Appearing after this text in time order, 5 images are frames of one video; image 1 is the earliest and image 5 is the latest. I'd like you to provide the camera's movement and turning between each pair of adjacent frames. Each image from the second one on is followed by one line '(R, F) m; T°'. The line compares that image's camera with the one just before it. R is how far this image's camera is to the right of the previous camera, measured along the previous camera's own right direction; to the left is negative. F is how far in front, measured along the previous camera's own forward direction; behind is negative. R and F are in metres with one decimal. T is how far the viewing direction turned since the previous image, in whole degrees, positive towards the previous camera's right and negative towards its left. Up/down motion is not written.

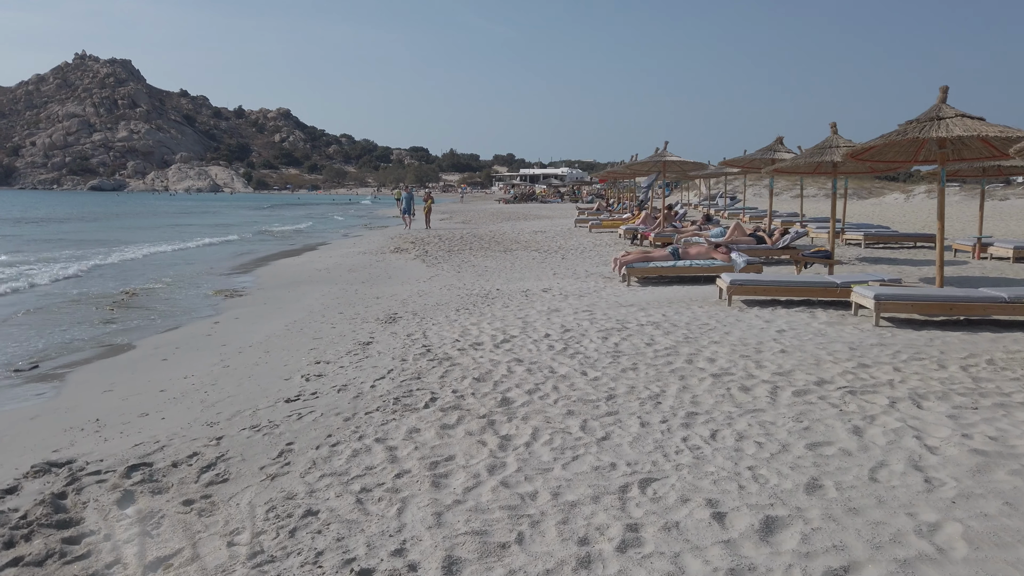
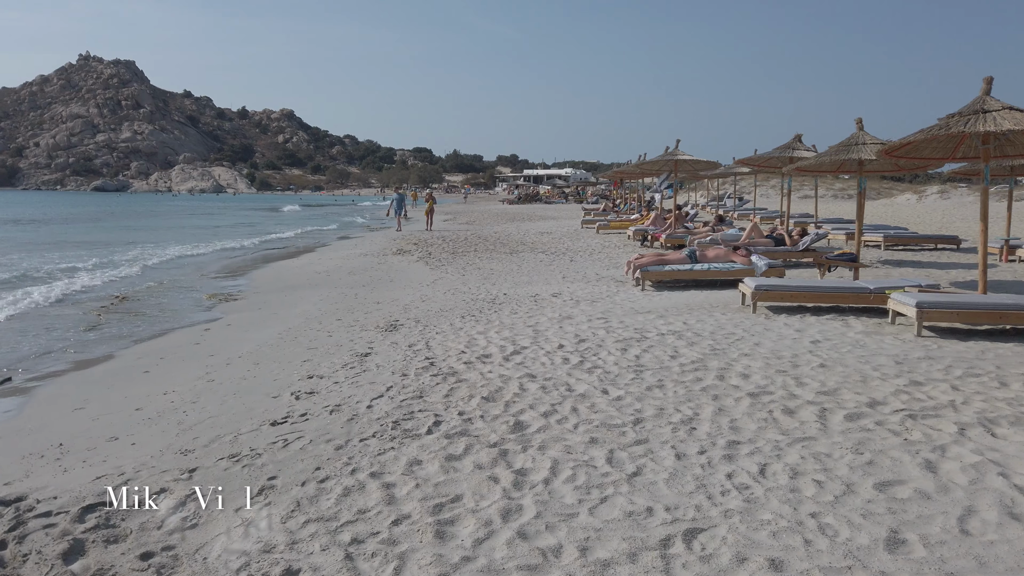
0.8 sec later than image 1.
(-0.1, +0.5) m; 0°
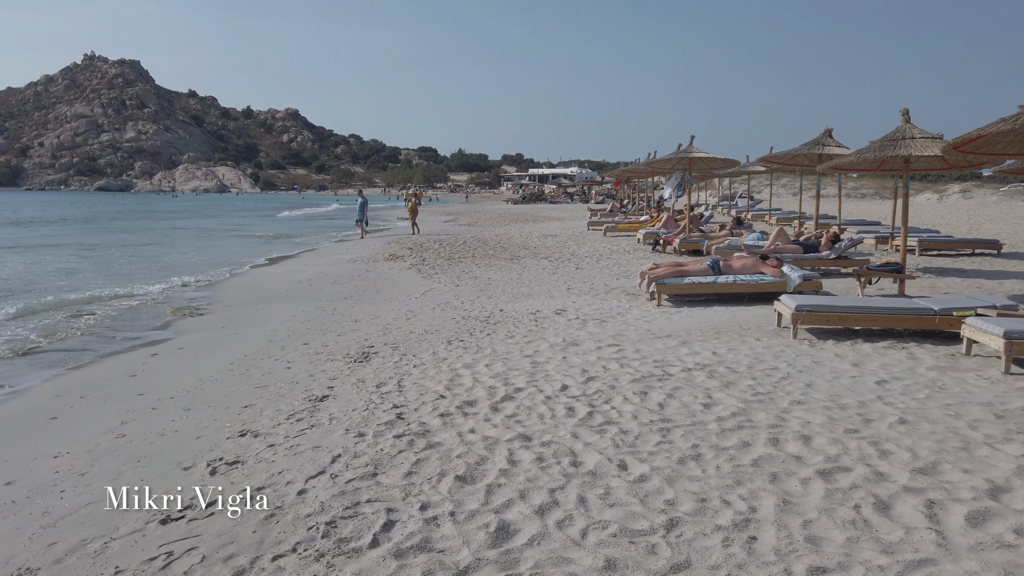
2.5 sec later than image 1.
(+0.1, +1.2) m; 0°
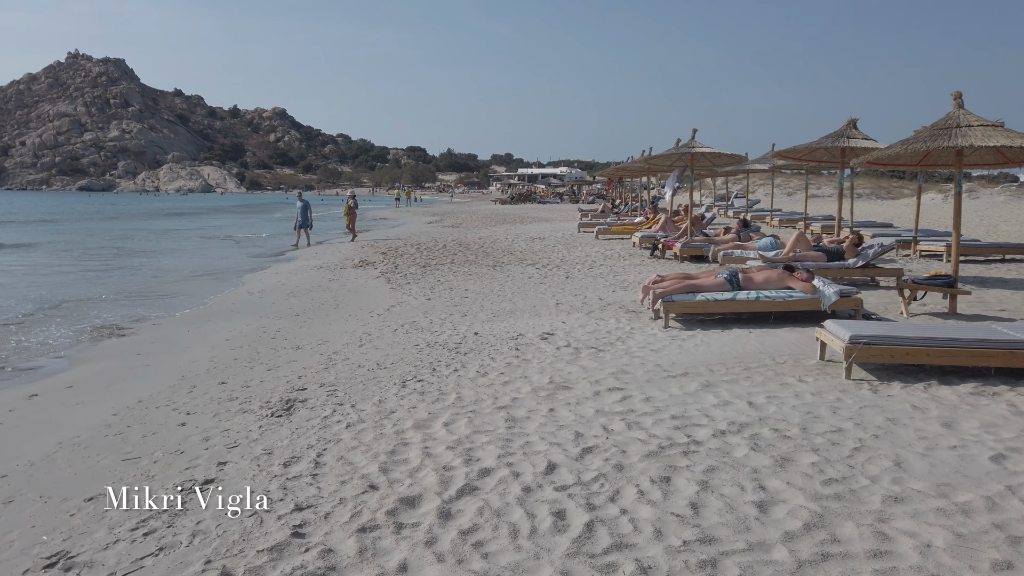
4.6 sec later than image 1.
(+0.1, +1.5) m; +1°
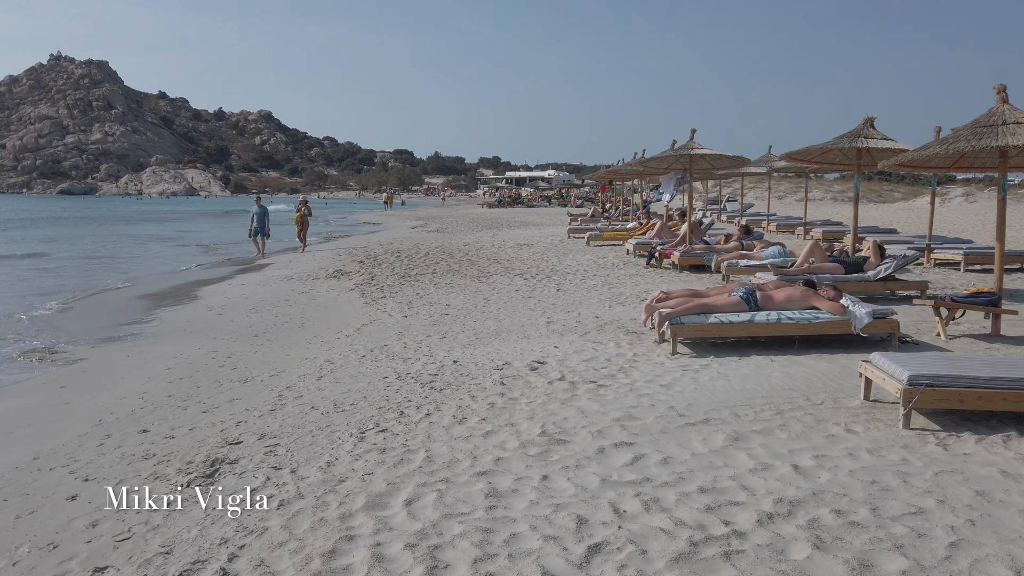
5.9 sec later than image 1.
(0.0, +0.9) m; +1°
